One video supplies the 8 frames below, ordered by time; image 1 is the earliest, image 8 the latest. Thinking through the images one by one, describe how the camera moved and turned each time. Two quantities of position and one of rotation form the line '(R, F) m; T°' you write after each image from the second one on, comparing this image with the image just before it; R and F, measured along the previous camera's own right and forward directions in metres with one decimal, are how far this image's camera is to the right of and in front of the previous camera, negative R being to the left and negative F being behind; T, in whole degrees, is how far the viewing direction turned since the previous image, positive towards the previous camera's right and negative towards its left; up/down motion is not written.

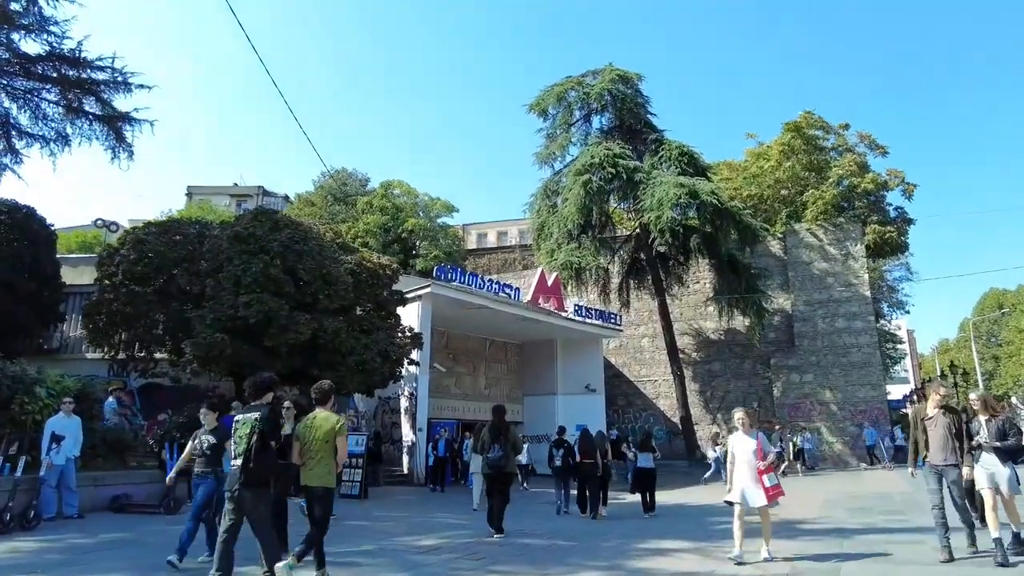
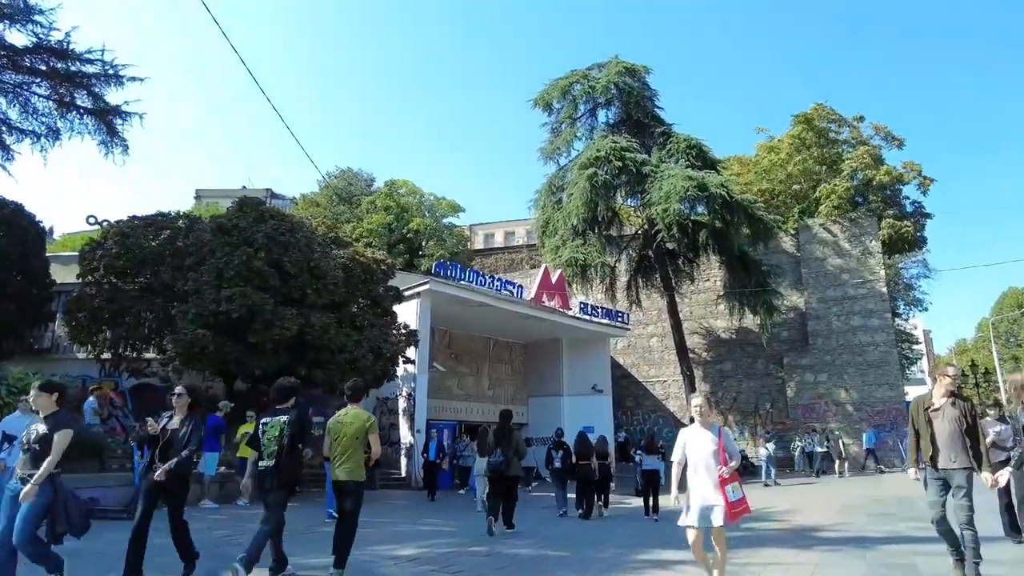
(+0.3, +0.7) m; -1°
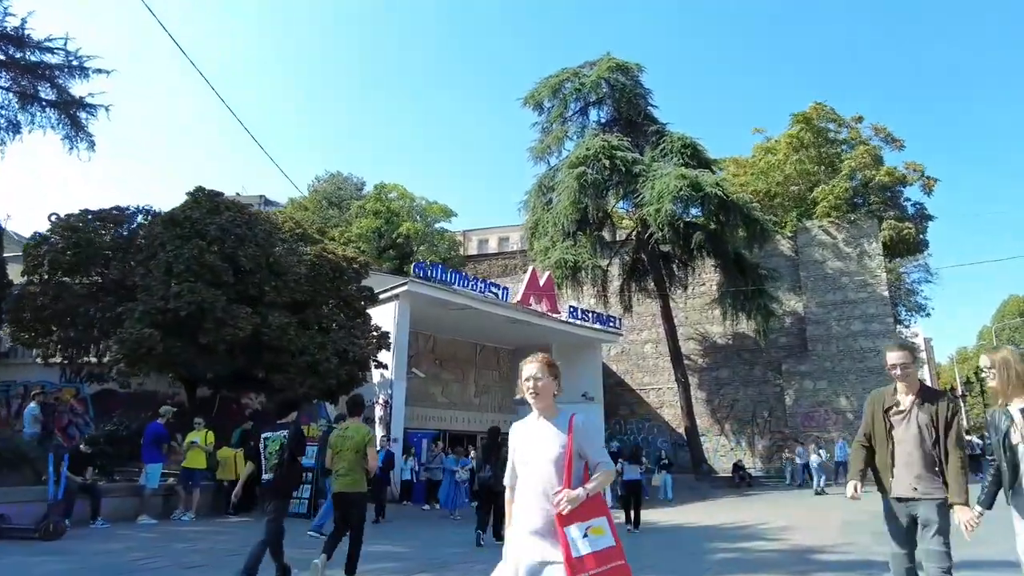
(+0.5, +1.0) m; 0°
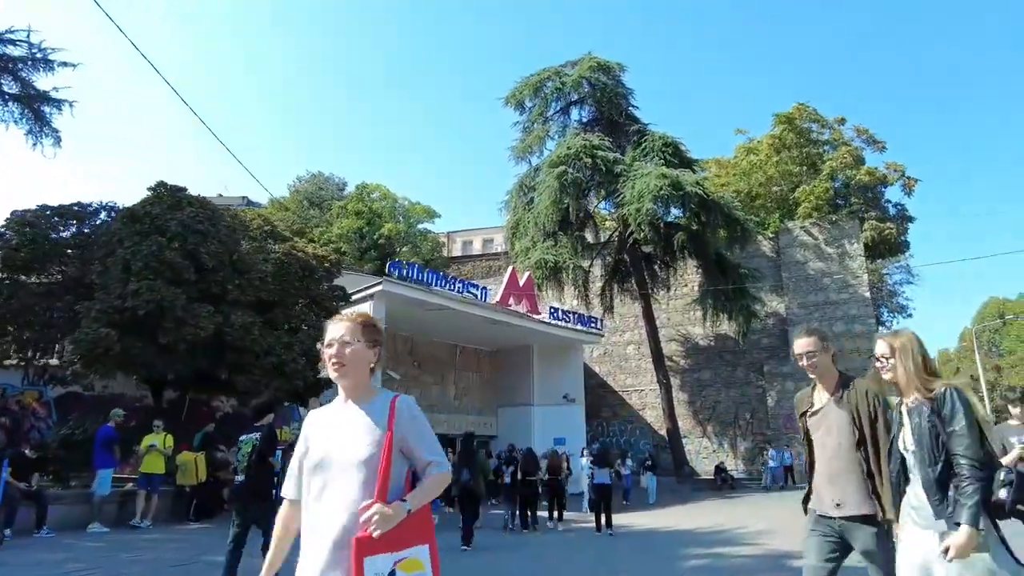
(+0.3, +0.4) m; +1°
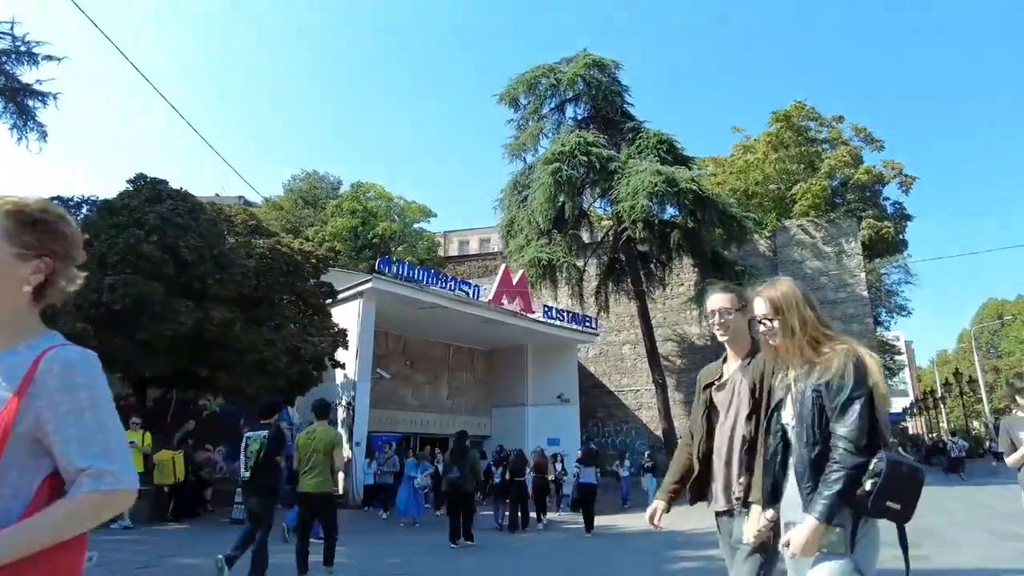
(+0.2, +0.3) m; 0°
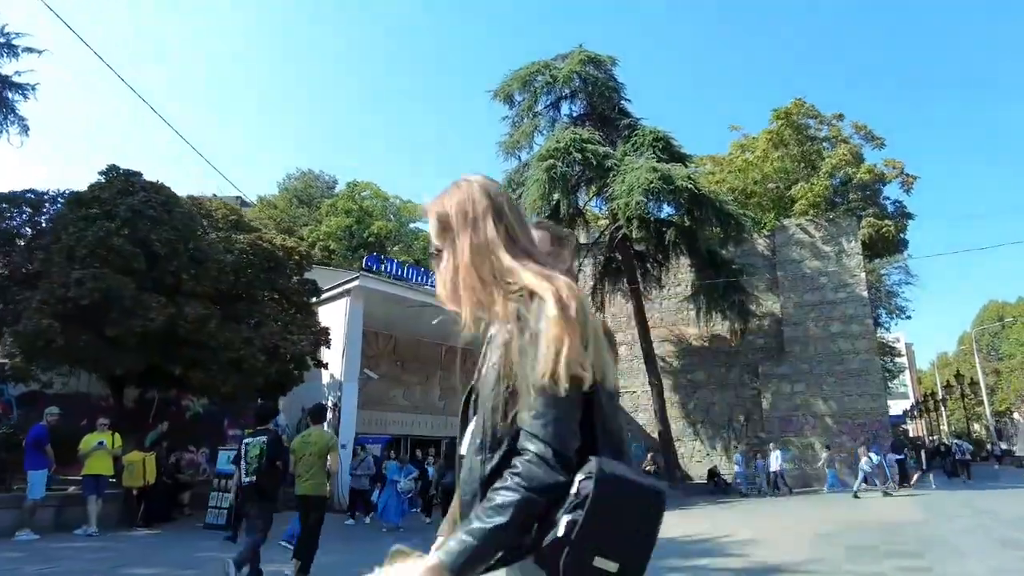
(+0.3, +0.5) m; 0°
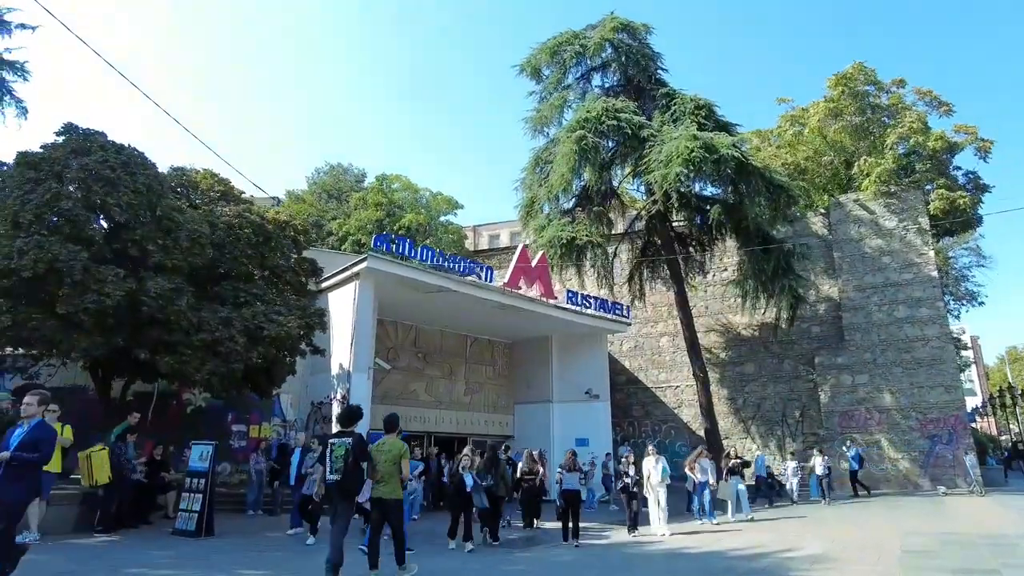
(+0.5, +1.9) m; -4°
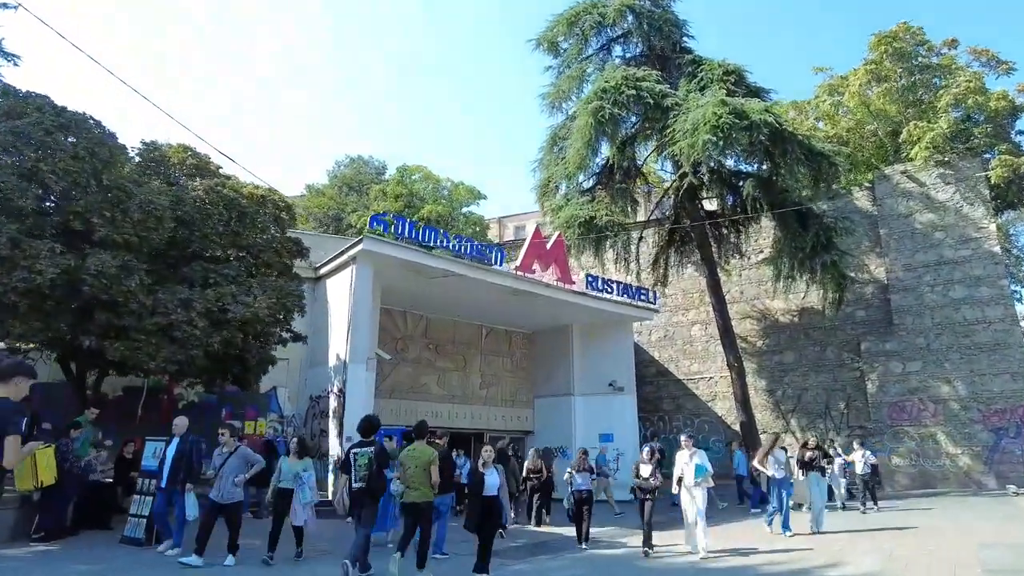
(+0.6, +1.5) m; -3°
